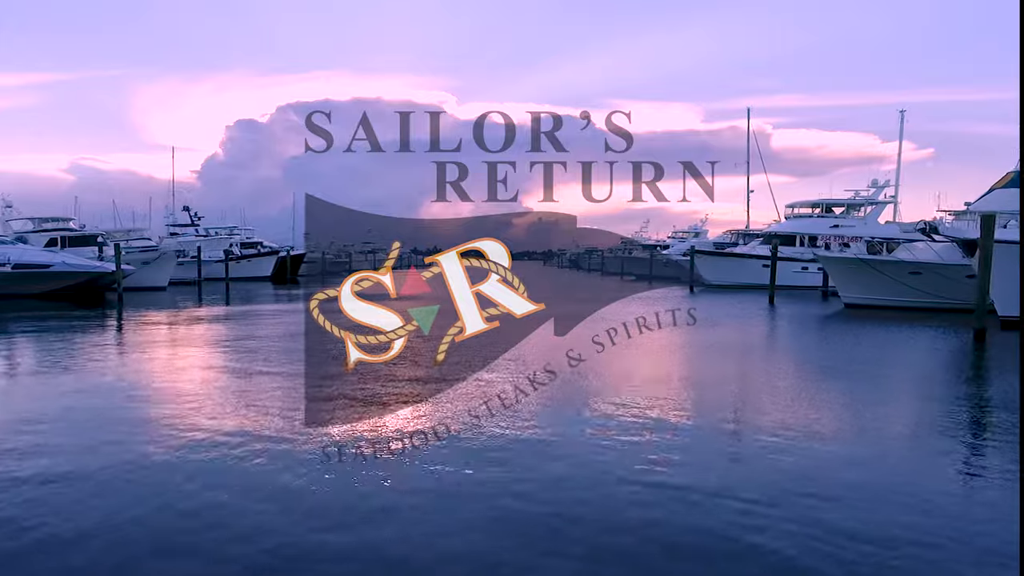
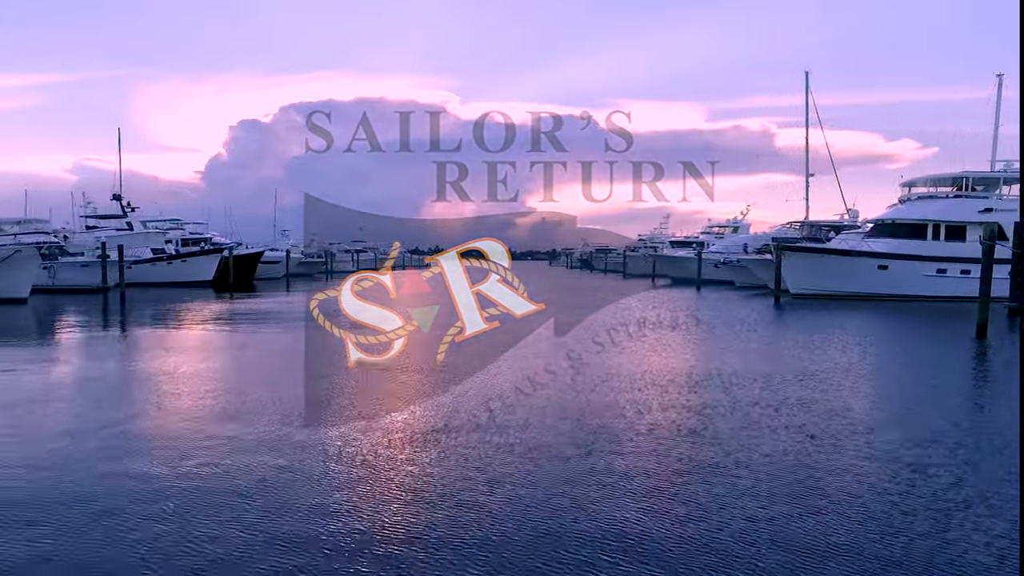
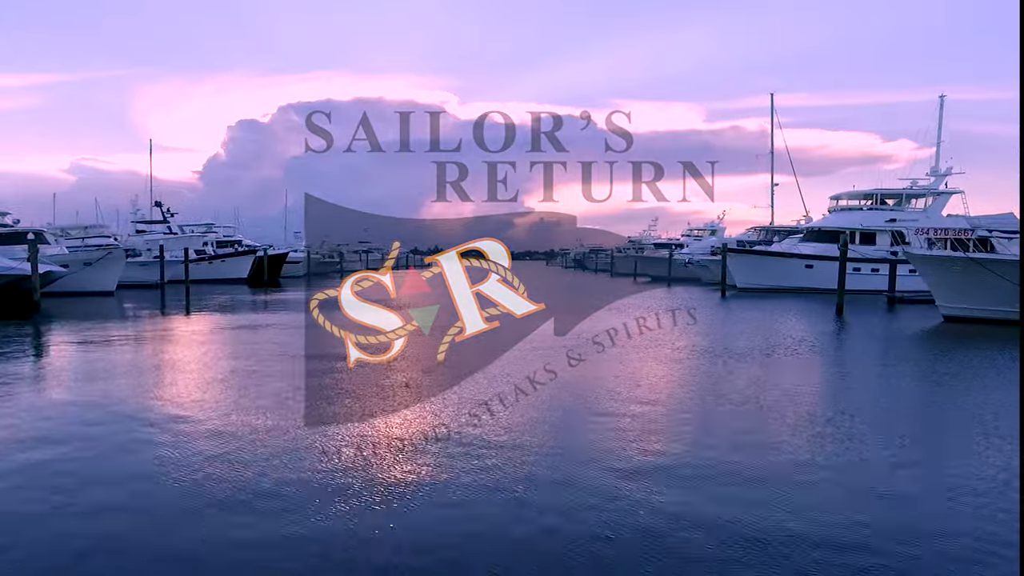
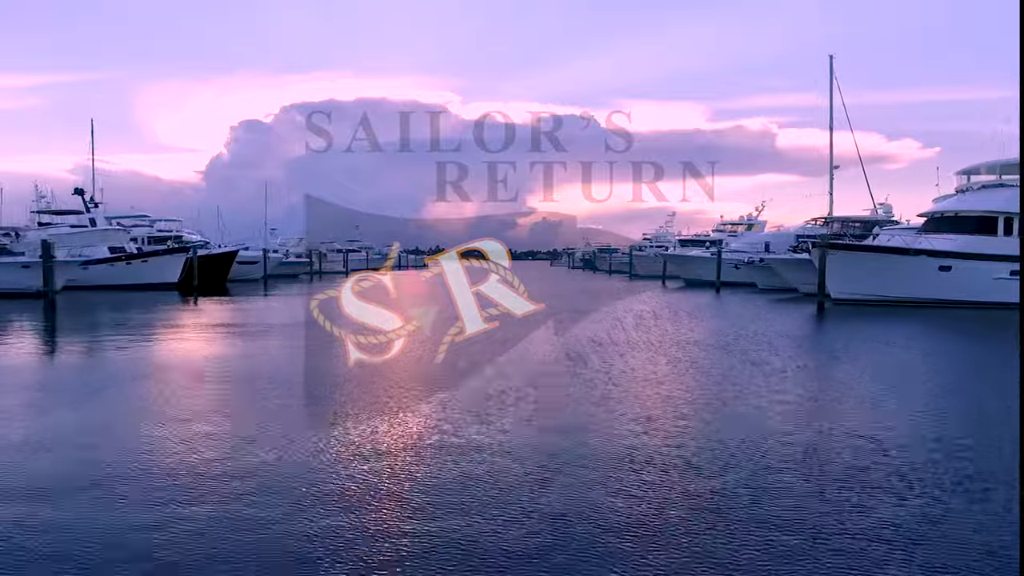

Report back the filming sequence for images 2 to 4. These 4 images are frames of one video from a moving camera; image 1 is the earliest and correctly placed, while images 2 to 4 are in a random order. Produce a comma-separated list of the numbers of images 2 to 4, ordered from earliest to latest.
3, 2, 4
